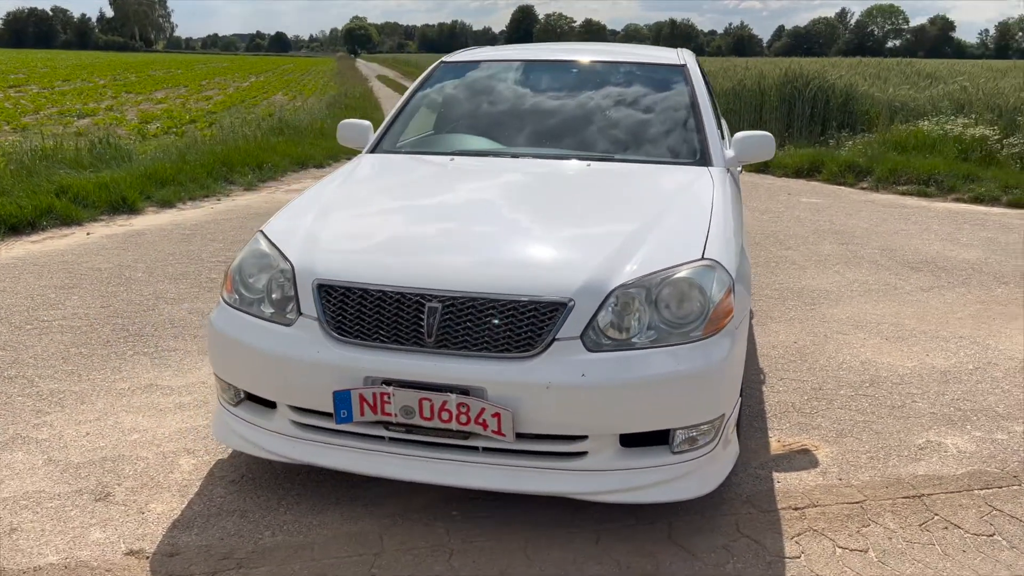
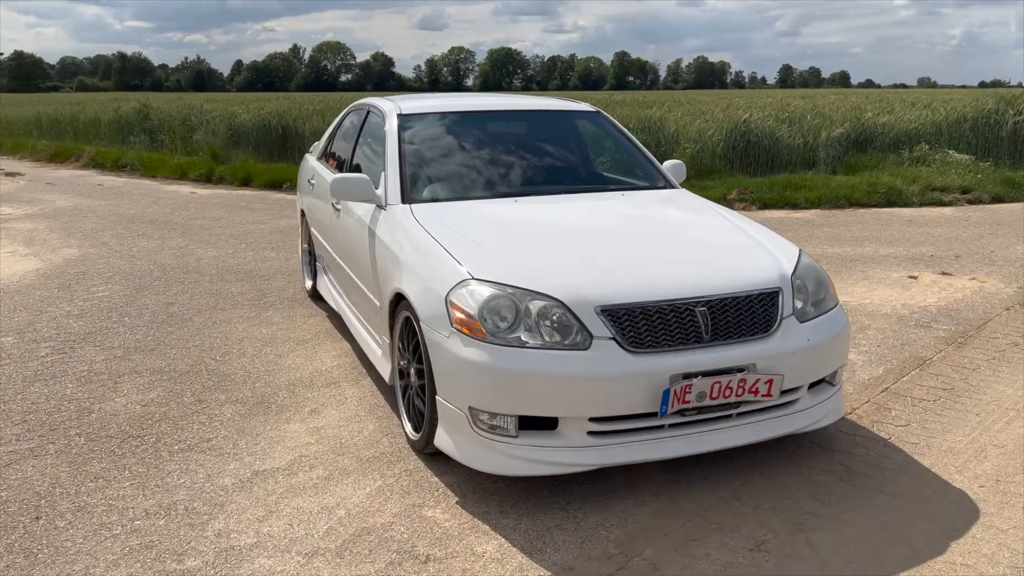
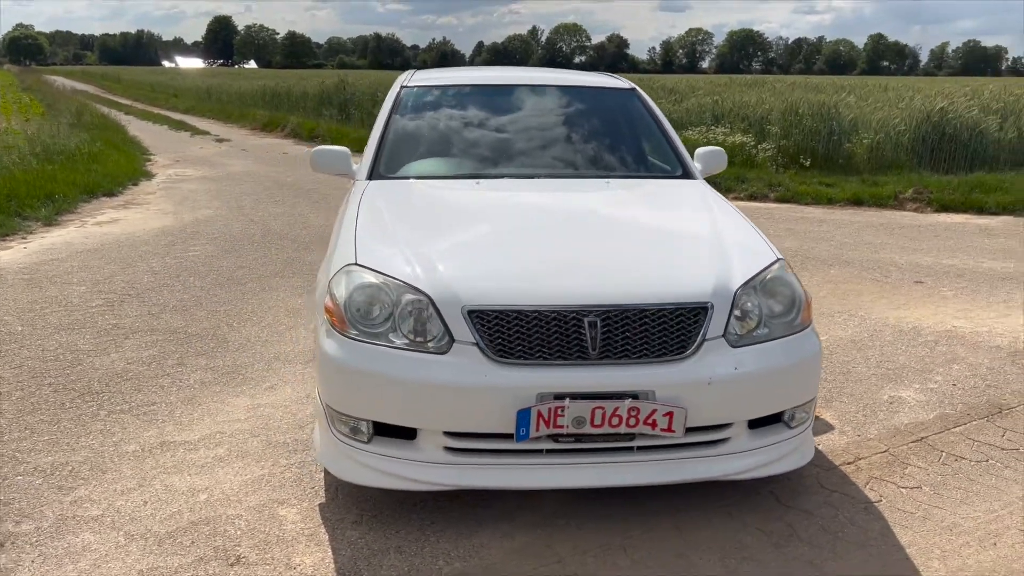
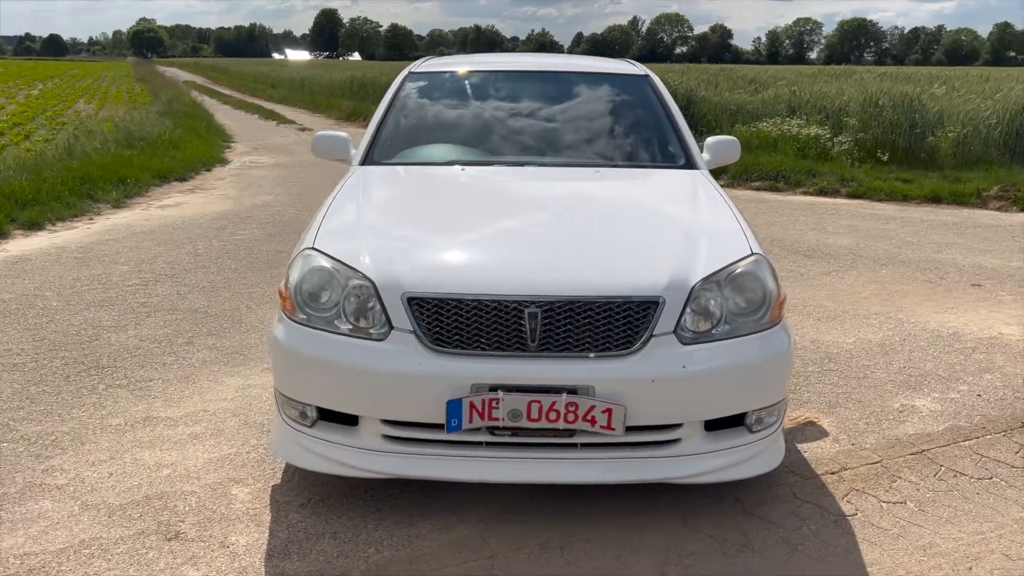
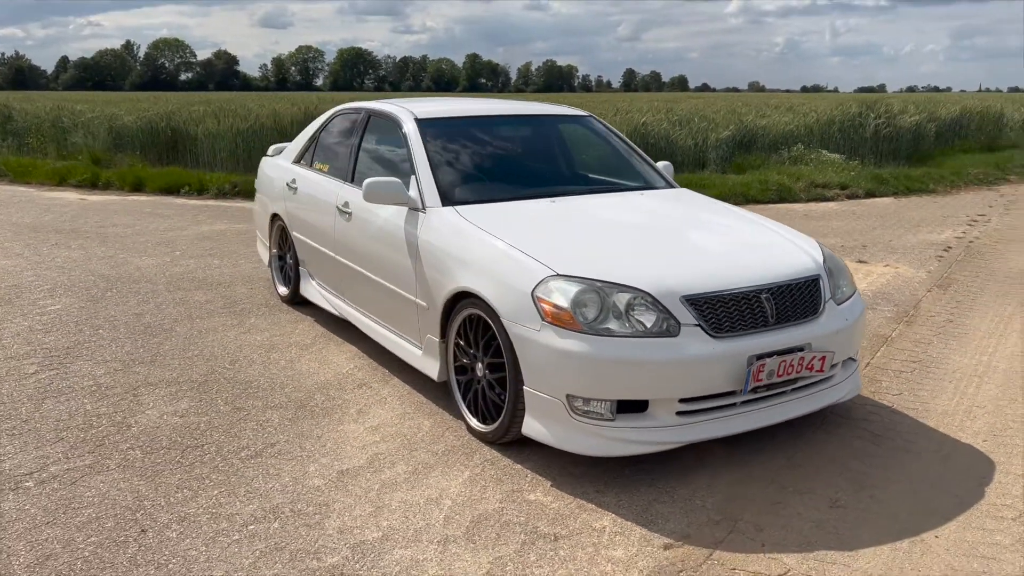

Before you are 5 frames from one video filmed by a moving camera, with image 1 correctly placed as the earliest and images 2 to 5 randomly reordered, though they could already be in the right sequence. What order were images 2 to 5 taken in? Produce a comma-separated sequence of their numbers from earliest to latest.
4, 3, 2, 5
